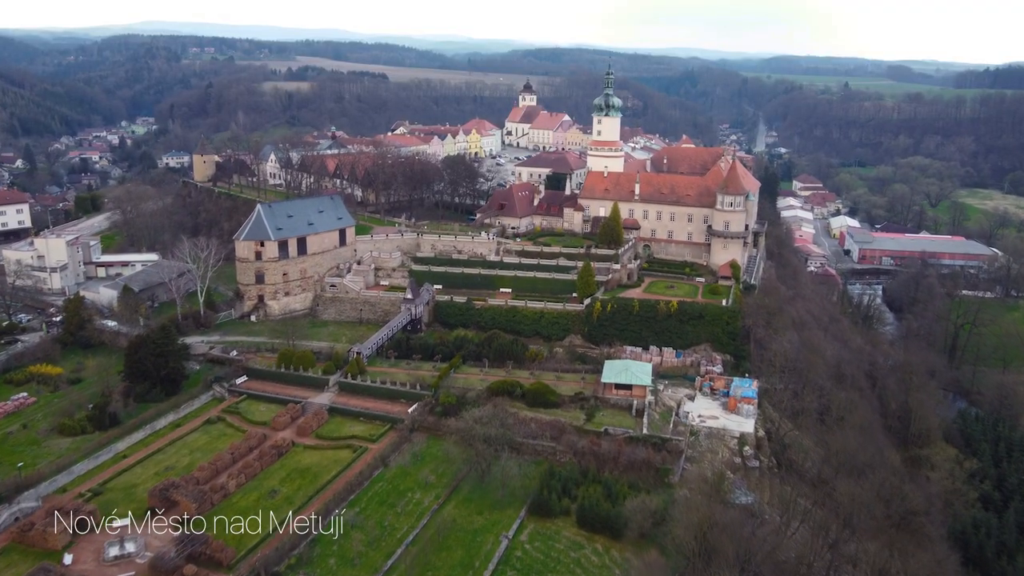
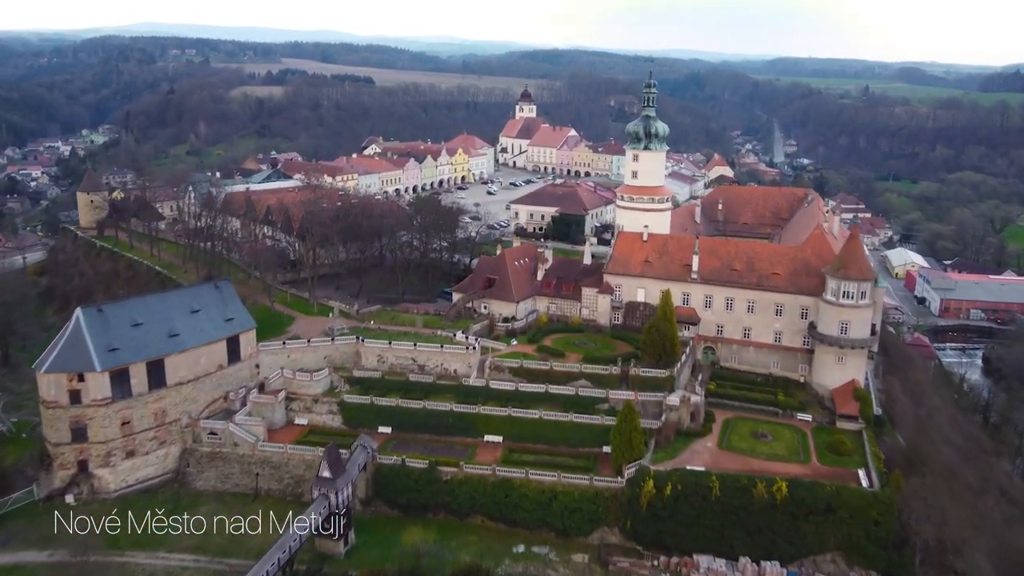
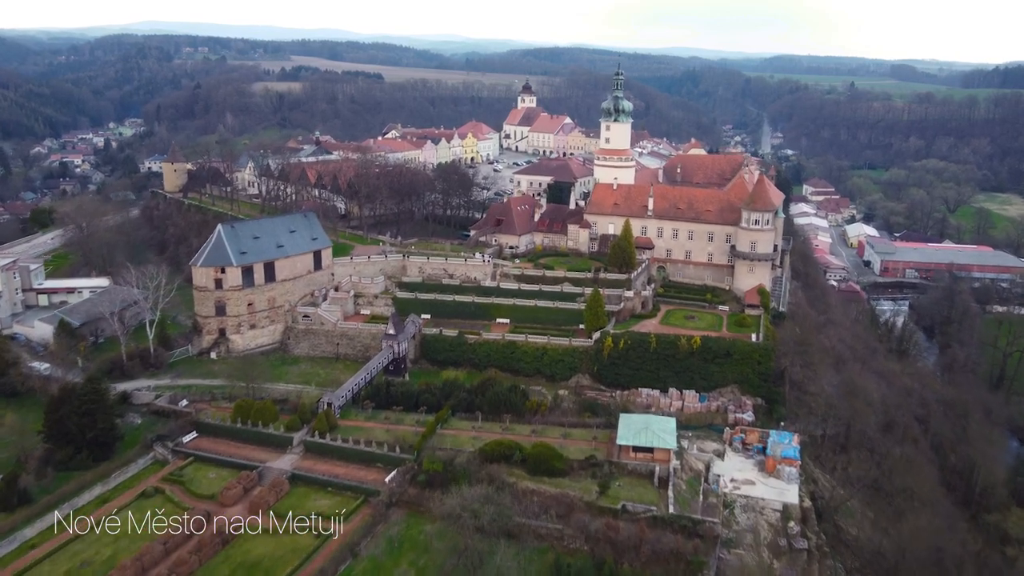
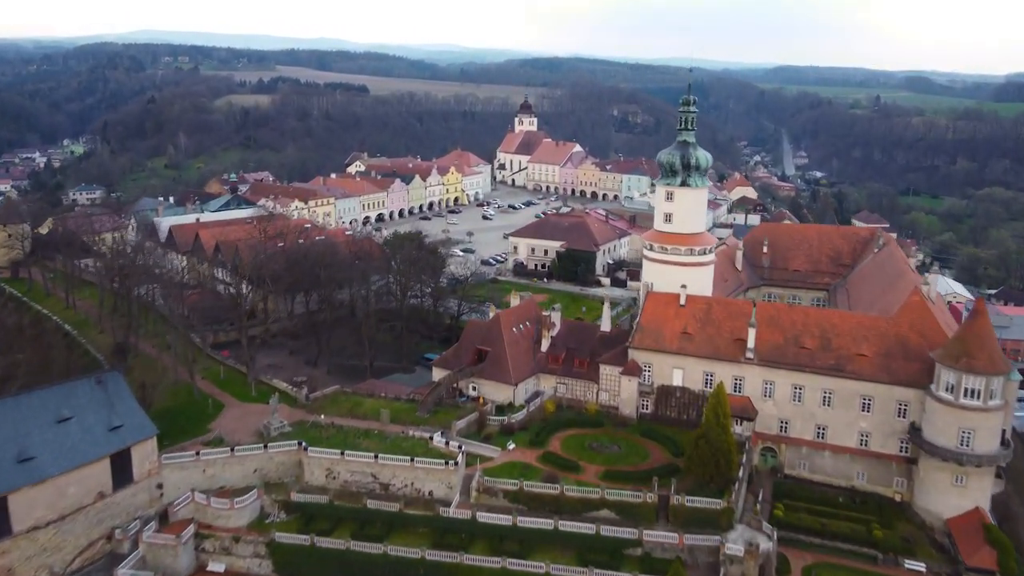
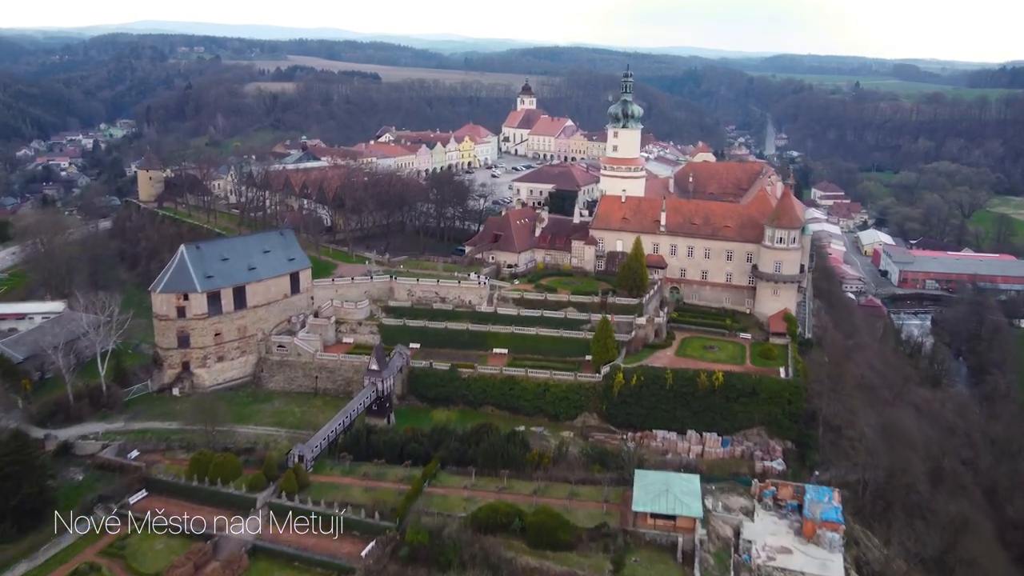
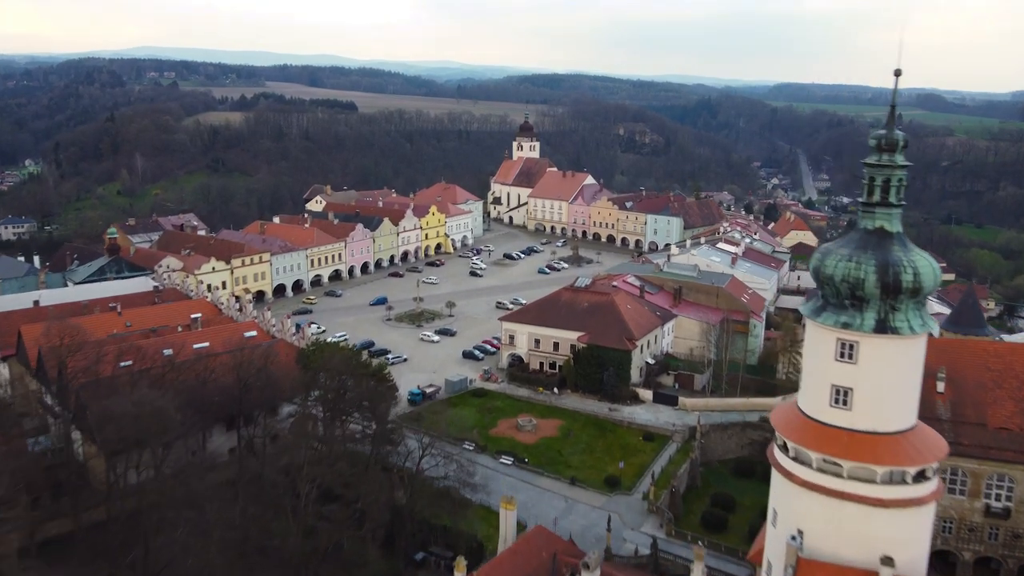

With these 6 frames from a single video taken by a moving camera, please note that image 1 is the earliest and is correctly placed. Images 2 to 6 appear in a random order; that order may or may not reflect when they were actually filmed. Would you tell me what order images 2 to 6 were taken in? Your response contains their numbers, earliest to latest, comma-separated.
3, 5, 2, 4, 6
